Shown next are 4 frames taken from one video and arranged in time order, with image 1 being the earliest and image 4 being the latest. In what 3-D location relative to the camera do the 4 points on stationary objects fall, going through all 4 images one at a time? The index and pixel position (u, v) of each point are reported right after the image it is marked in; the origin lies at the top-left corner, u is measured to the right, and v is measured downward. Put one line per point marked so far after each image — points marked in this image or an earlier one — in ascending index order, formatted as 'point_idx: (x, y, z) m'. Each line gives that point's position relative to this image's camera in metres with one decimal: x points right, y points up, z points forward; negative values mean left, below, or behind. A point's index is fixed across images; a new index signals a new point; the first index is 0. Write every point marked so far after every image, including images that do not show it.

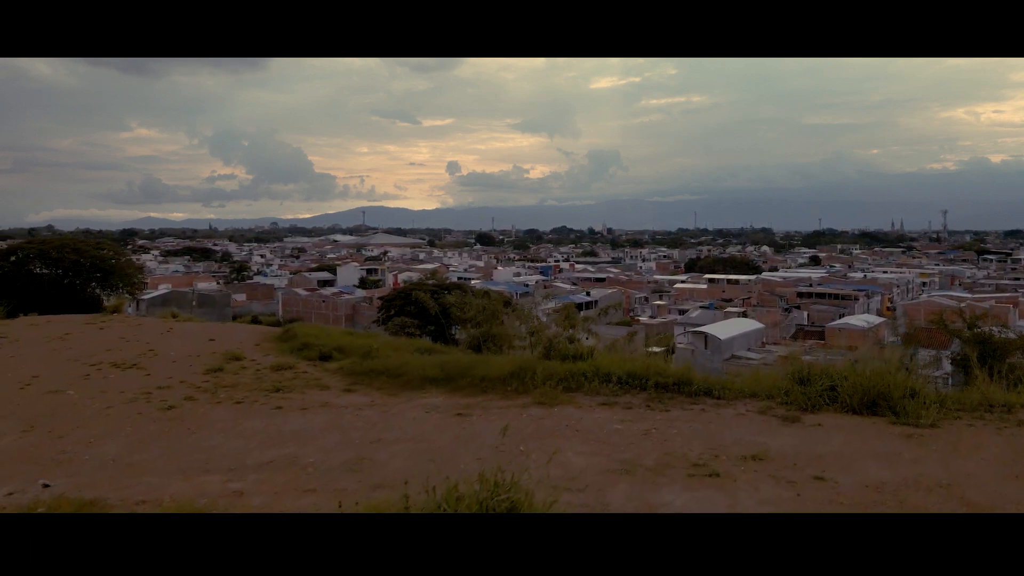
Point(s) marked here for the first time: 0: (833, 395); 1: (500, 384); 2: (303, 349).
0: (+4.7, -1.5, +10.5) m
1: (-0.2, -1.7, +12.6) m
2: (-4.7, -1.3, +16.5) m
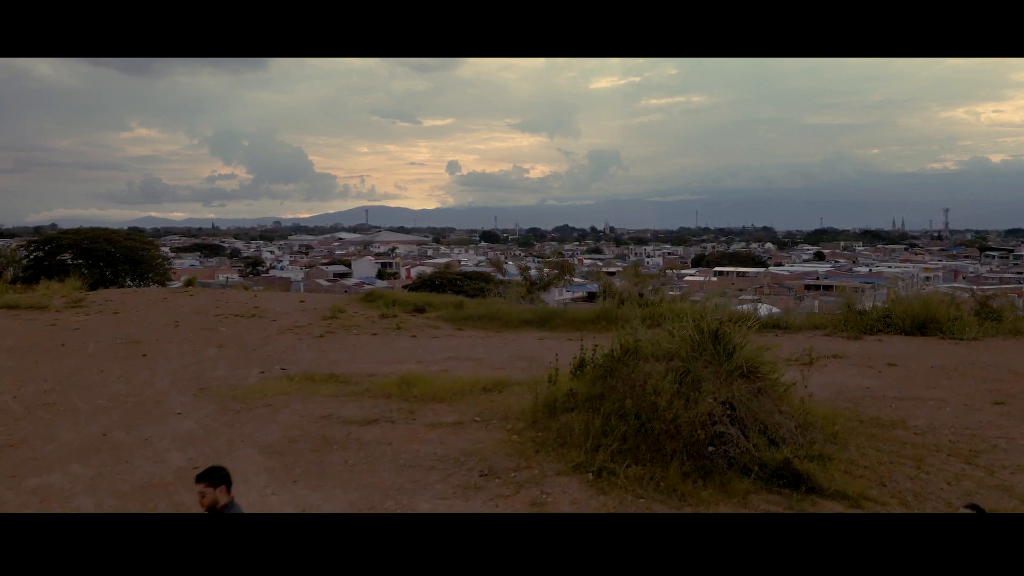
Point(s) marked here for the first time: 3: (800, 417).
0: (+6.4, -0.5, +12.4) m
1: (+1.6, -0.7, +14.6) m
2: (-2.9, -0.4, +18.4) m
3: (+2.3, -1.0, +5.7) m
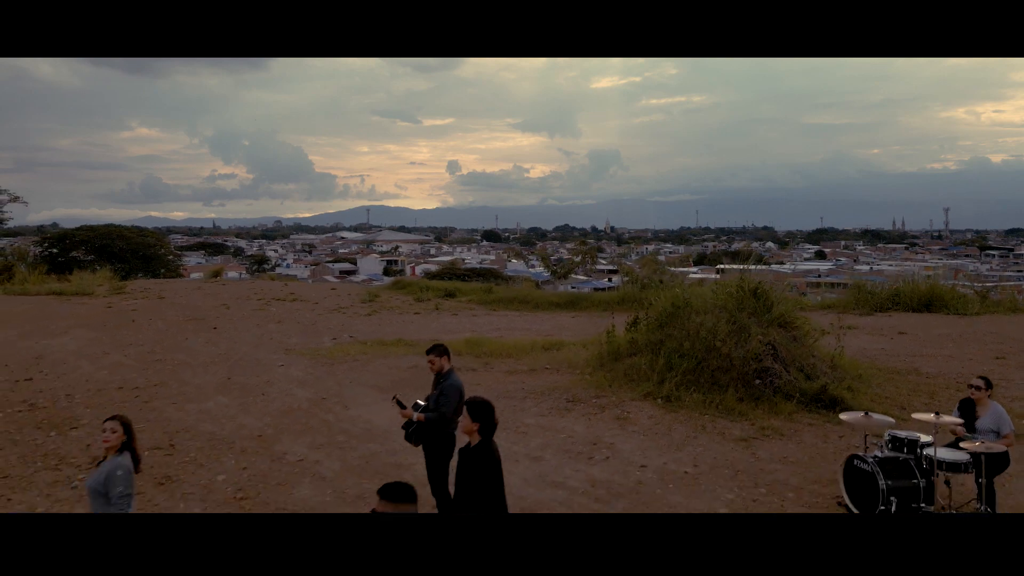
0: (+7.1, -0.2, +13.4) m
1: (+2.2, -0.4, +15.6) m
2: (-2.3, 0.0, +19.4) m
3: (+2.9, -0.7, +6.7) m
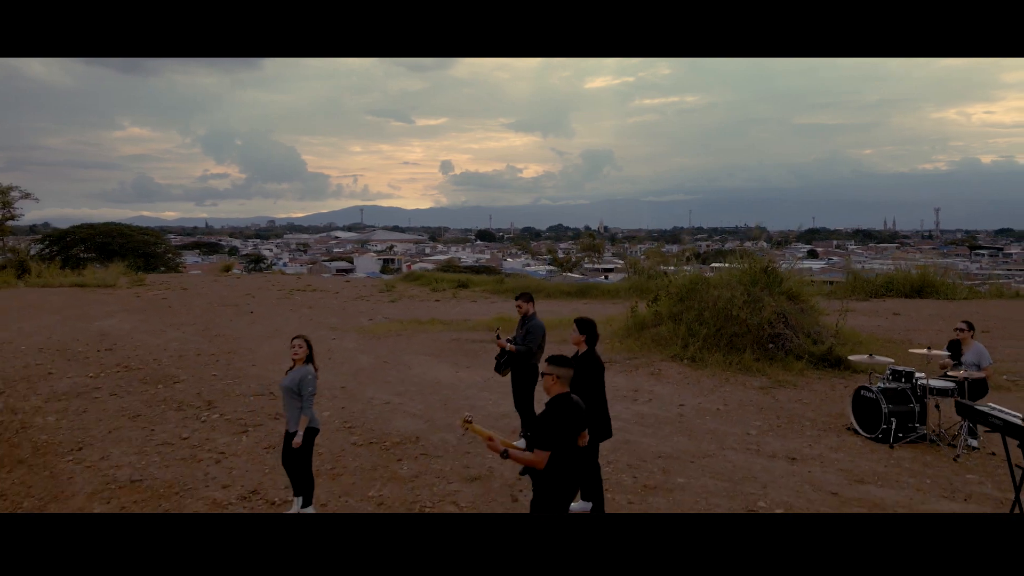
0: (+7.4, 0.0, +14.3) m
1: (+2.5, -0.2, +16.4) m
2: (-2.0, +0.2, +20.2) m
3: (+3.3, -0.4, +7.5) m
